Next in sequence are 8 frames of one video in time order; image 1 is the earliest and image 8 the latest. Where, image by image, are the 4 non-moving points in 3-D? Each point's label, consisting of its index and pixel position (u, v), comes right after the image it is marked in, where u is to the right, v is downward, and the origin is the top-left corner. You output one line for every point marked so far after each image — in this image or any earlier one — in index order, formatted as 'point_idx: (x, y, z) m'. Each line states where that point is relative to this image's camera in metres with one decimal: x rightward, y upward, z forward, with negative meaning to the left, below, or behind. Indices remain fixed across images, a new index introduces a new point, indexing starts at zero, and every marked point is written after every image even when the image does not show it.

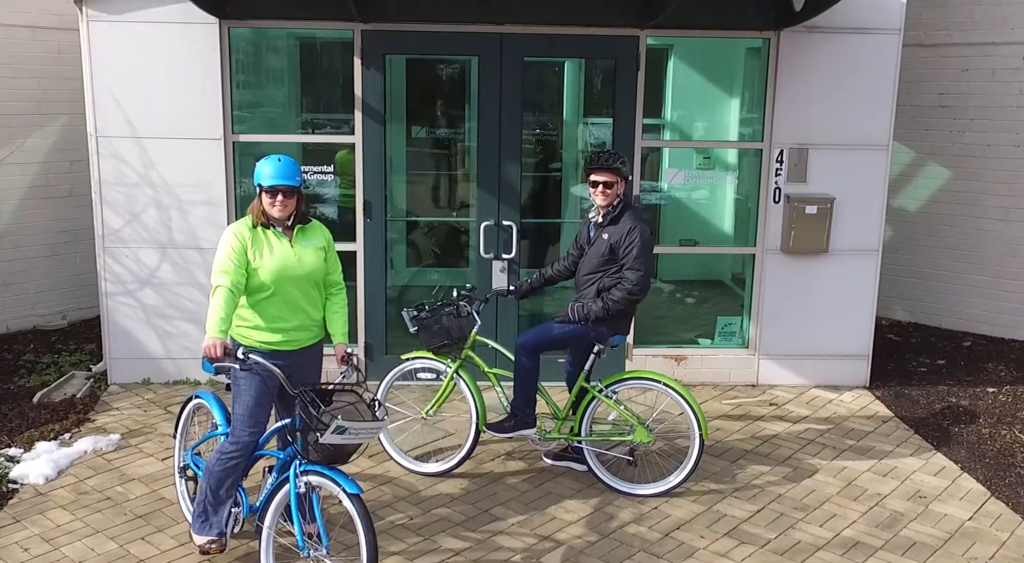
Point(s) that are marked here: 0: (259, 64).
0: (-1.5, +1.3, +4.9) m
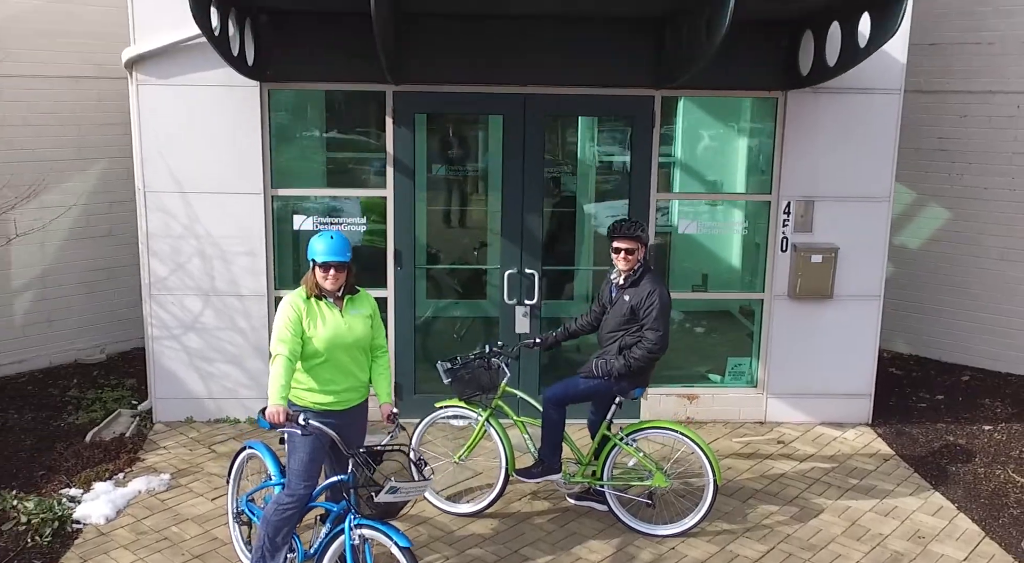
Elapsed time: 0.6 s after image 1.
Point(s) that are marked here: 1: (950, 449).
0: (-1.4, +1.0, +5.2) m
1: (+2.8, -1.1, +5.1) m
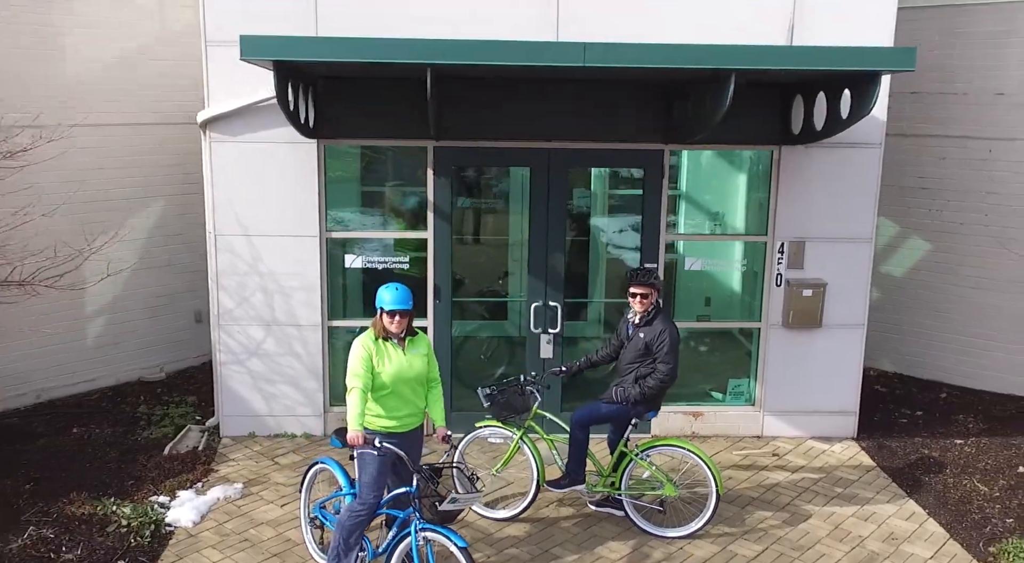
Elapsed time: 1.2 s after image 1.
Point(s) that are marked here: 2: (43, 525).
0: (-1.2, +0.8, +5.9) m
1: (+3.0, -1.3, +5.8) m
2: (-2.8, -1.4, +4.8) m
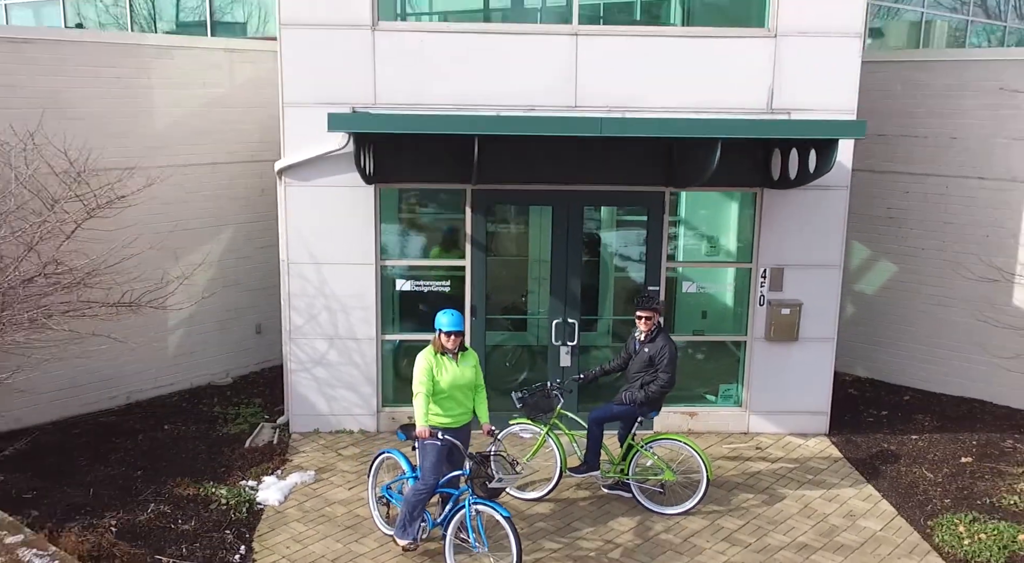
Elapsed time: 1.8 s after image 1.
0: (-1.0, +0.6, +7.0) m
1: (+3.2, -1.5, +6.9) m
2: (-2.6, -1.6, +6.0) m
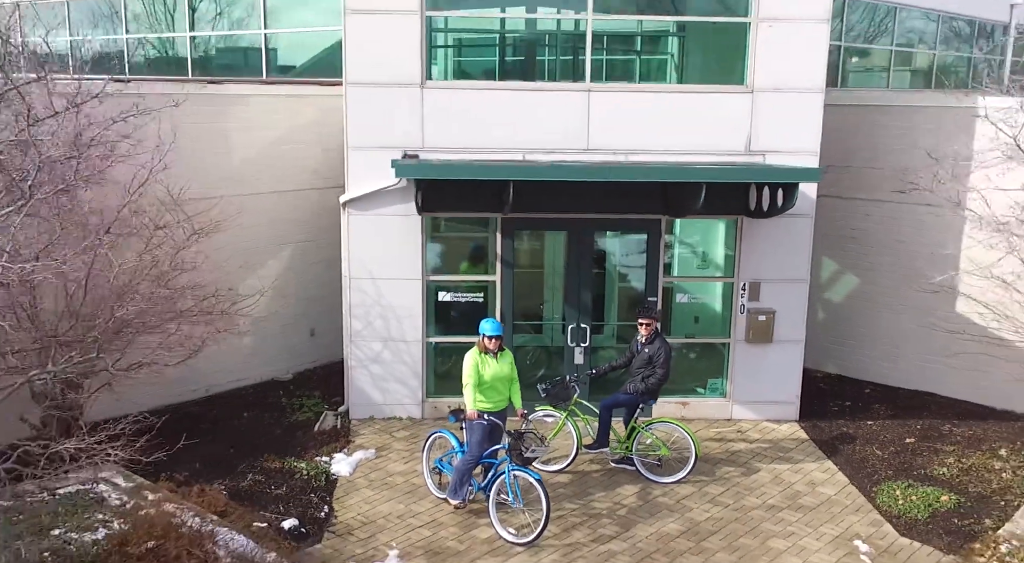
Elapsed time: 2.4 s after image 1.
0: (-0.7, +0.5, +8.5) m
1: (+3.4, -1.6, +8.3) m
2: (-2.3, -1.8, +7.4) m
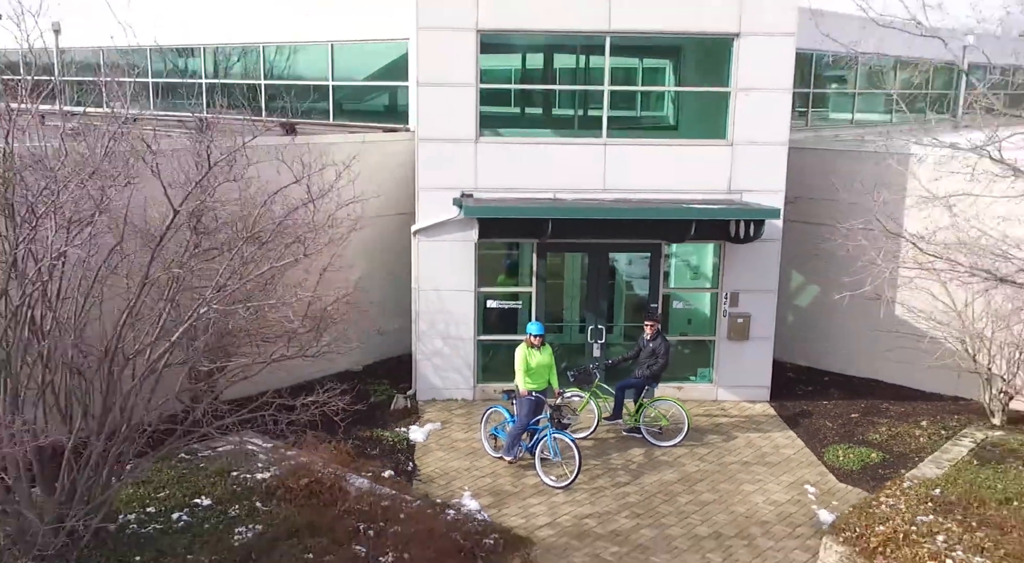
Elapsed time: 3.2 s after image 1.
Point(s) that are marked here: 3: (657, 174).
0: (-0.3, +0.3, +10.8) m
1: (+3.9, -1.7, +10.7) m
2: (-1.9, -1.9, +9.7) m
3: (+1.9, +1.4, +10.7) m
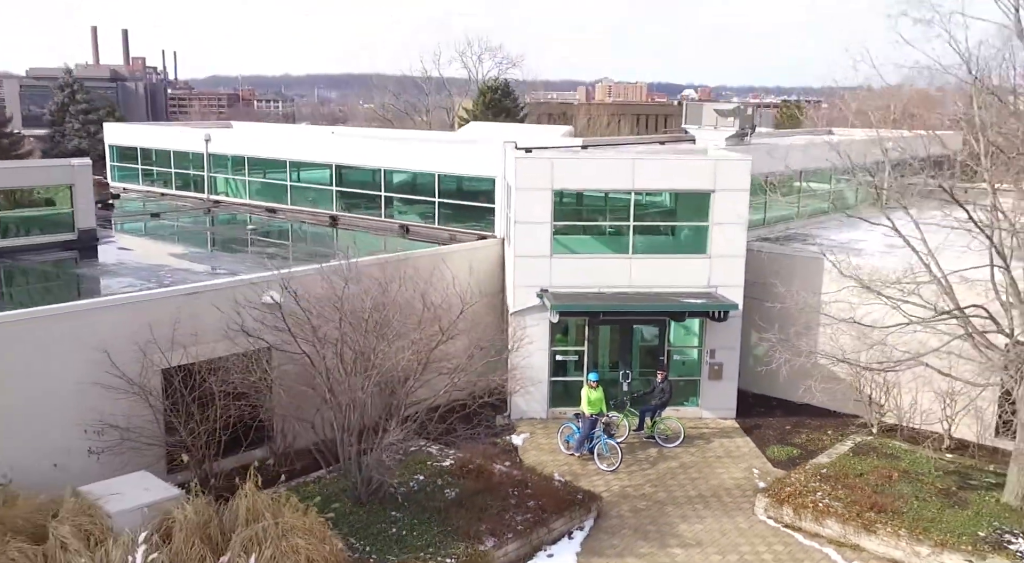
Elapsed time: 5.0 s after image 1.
0: (+1.0, -1.0, +17.1) m
1: (+5.2, -3.0, +17.0) m
2: (-0.6, -3.2, +16.0) m
3: (+3.2, +0.1, +17.0) m
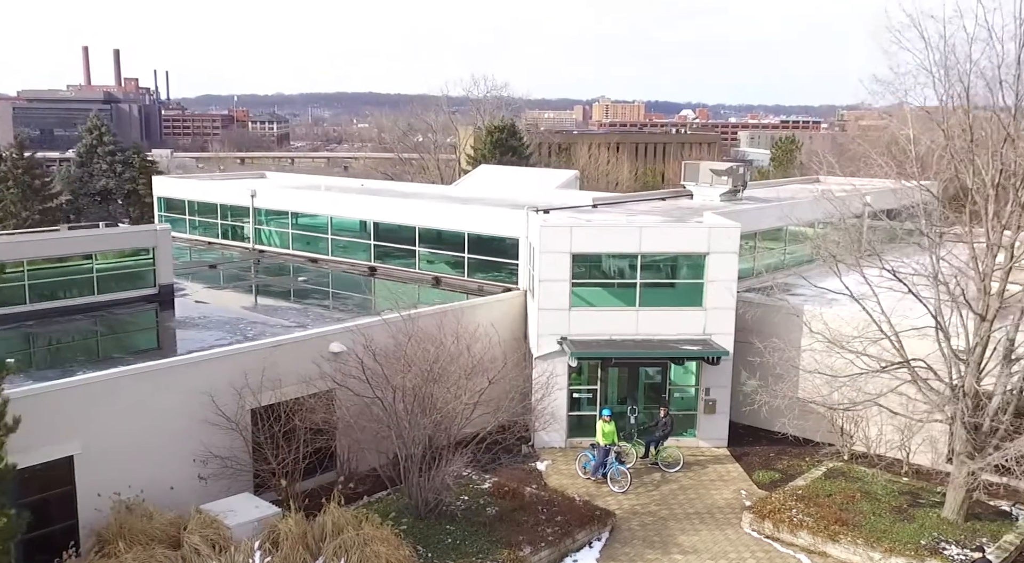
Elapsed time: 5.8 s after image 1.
0: (+1.6, -2.2, +20.0) m
1: (+5.7, -4.2, +19.9) m
2: (0.0, -4.4, +18.8) m
3: (+3.8, -1.1, +19.9) m
